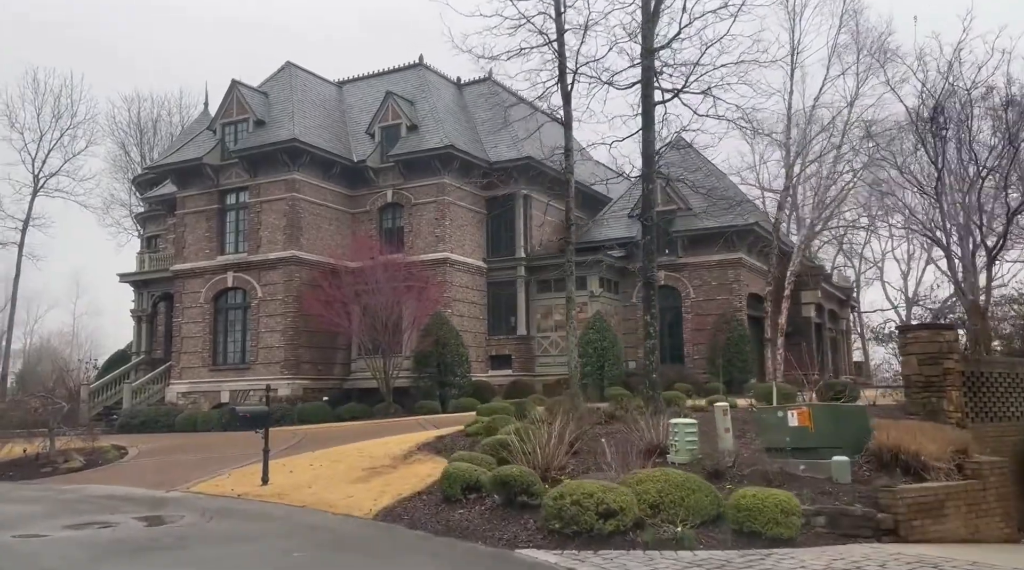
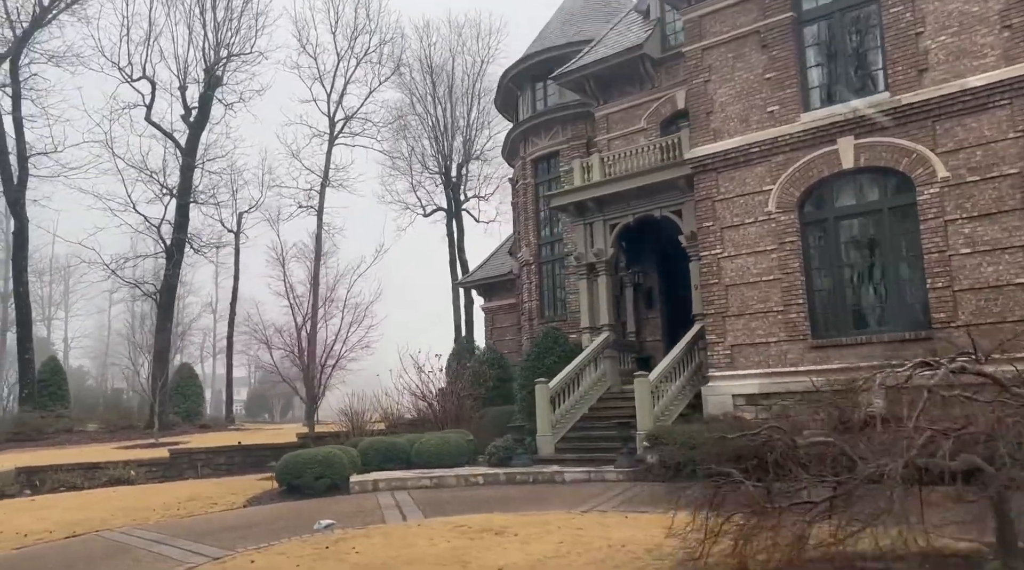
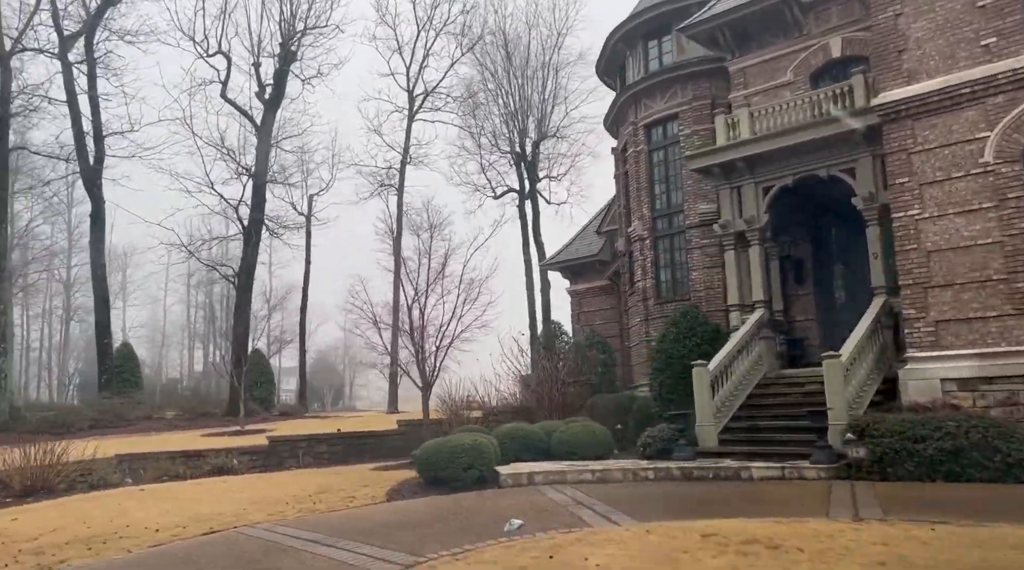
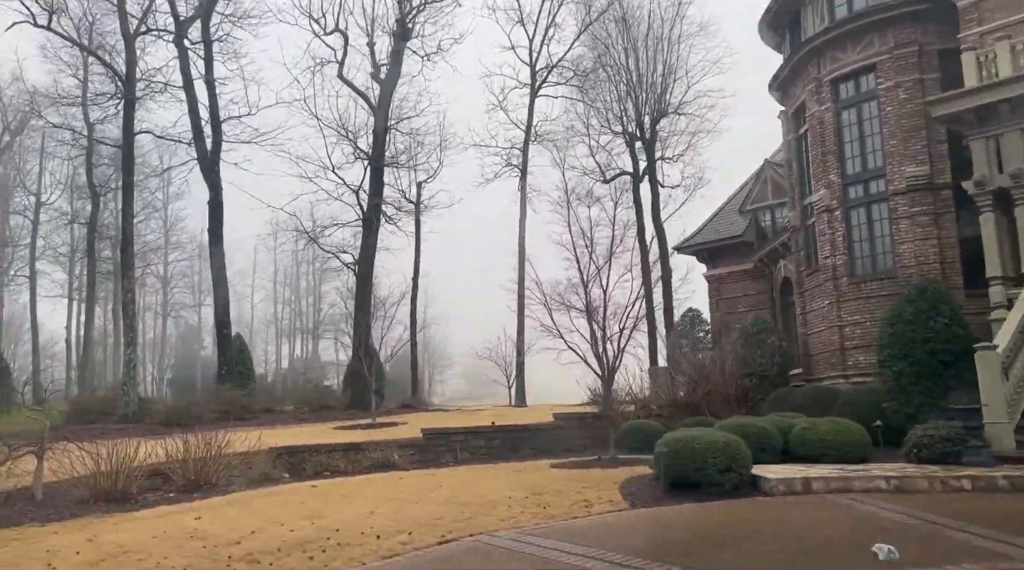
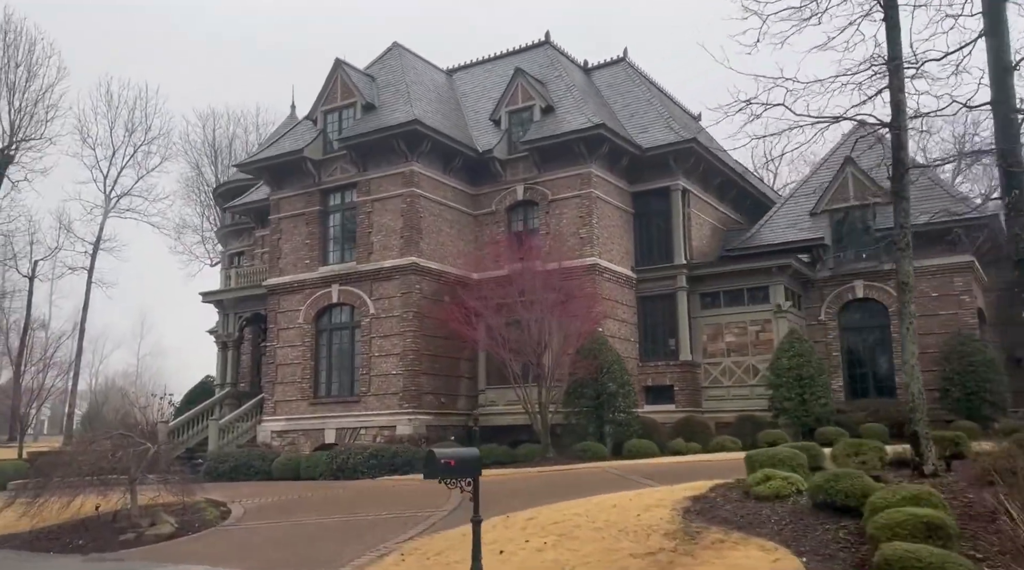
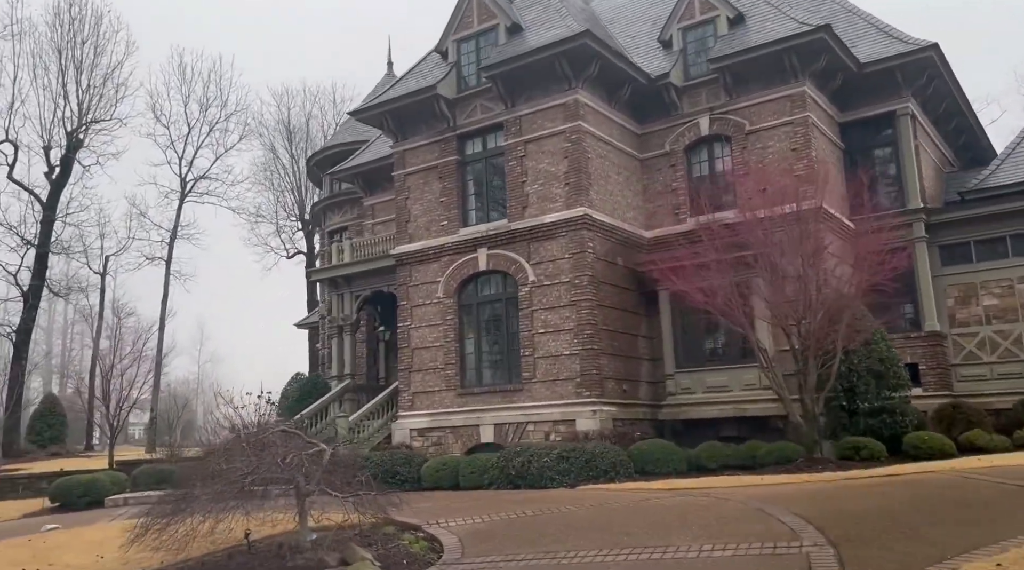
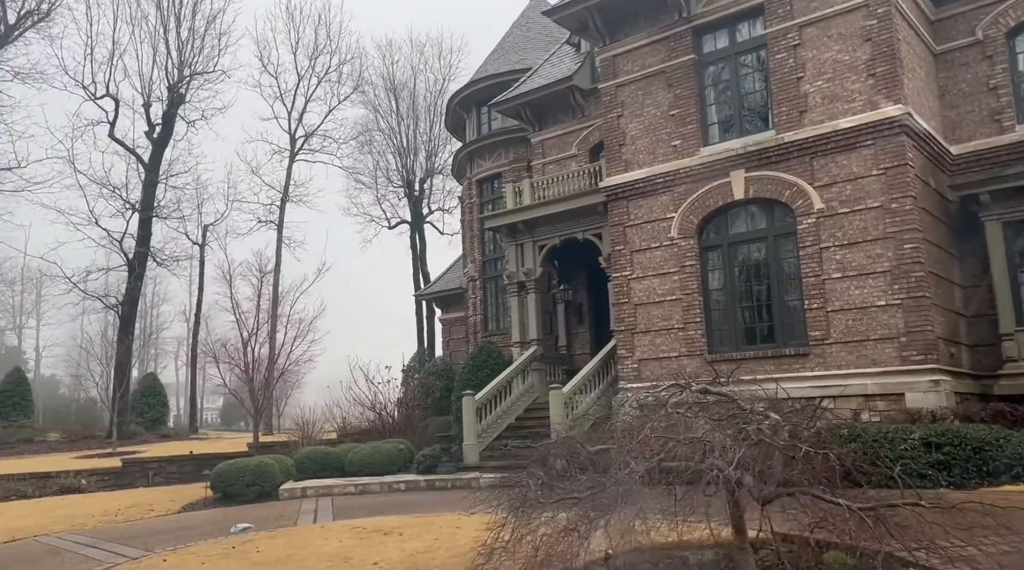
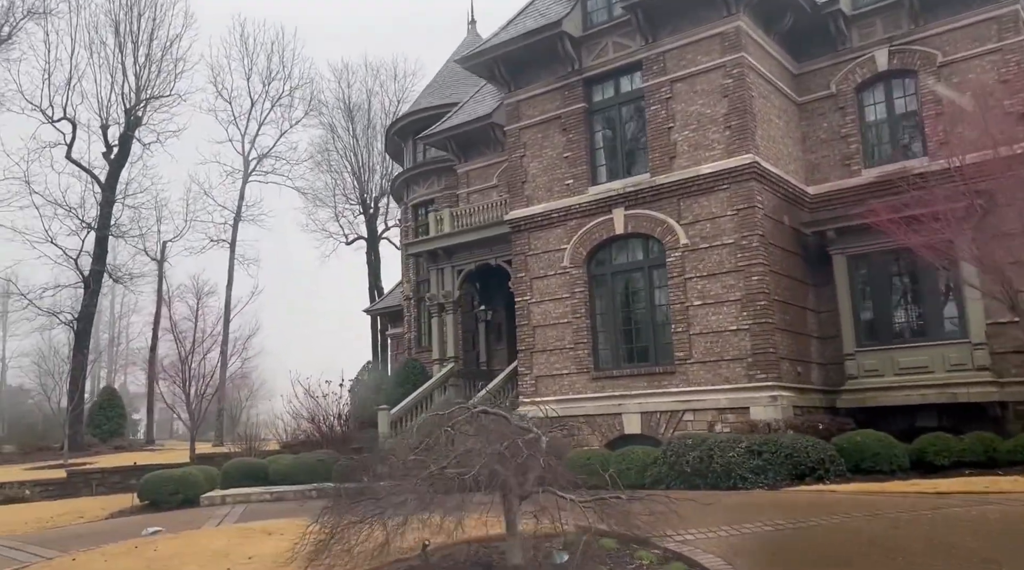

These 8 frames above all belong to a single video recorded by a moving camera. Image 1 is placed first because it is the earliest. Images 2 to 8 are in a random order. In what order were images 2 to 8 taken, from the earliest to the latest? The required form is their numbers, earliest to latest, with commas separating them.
5, 6, 8, 7, 2, 3, 4
